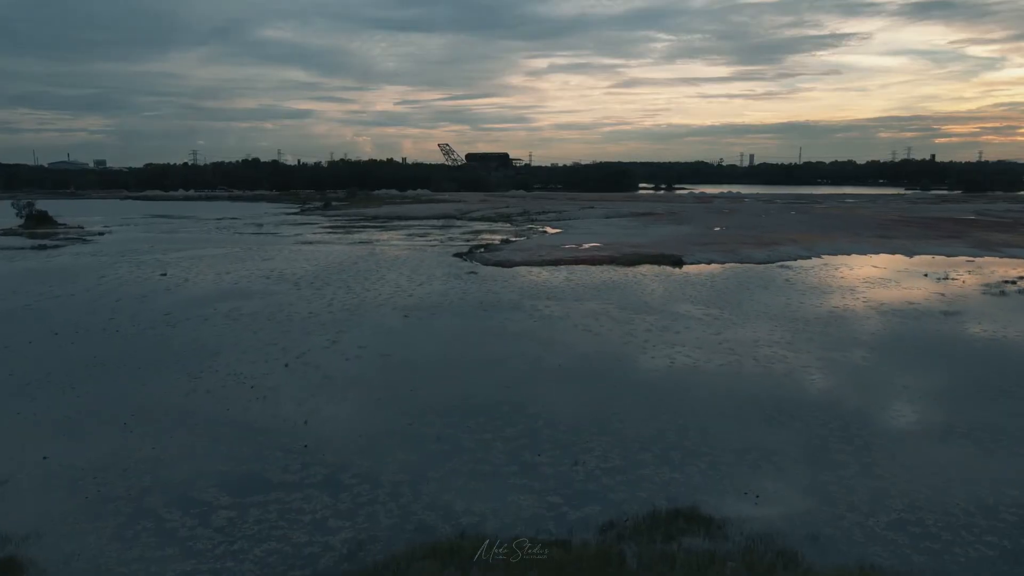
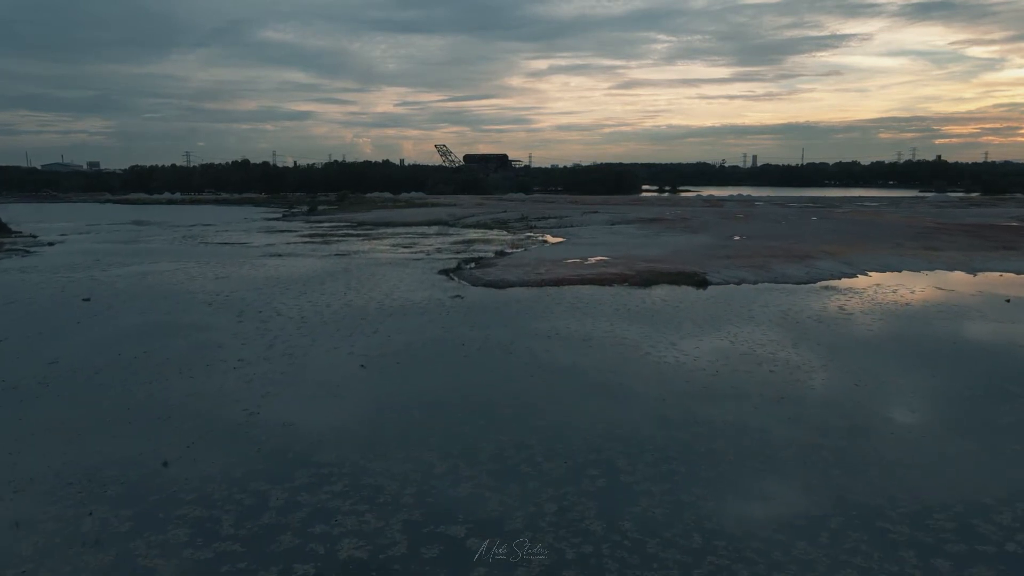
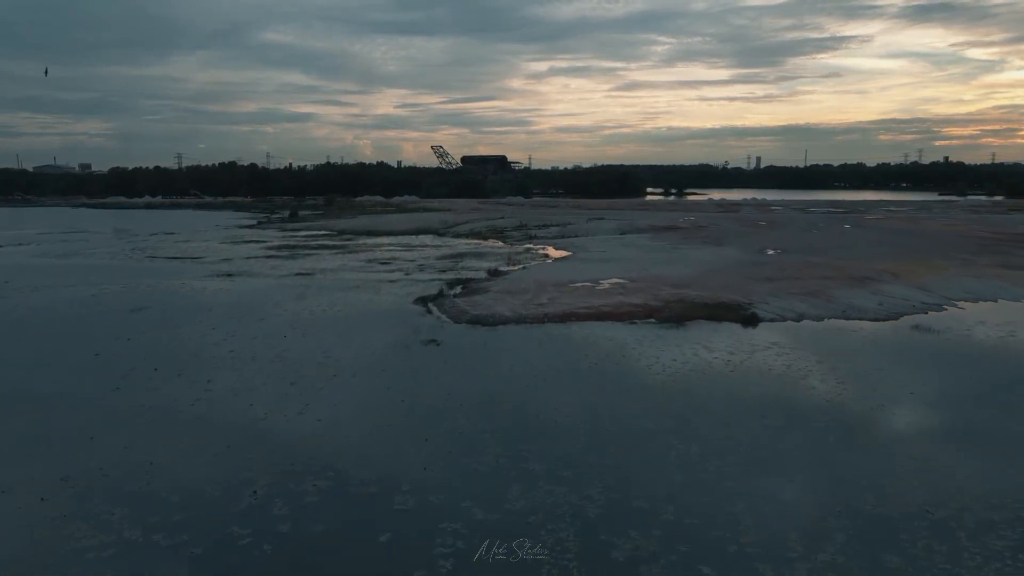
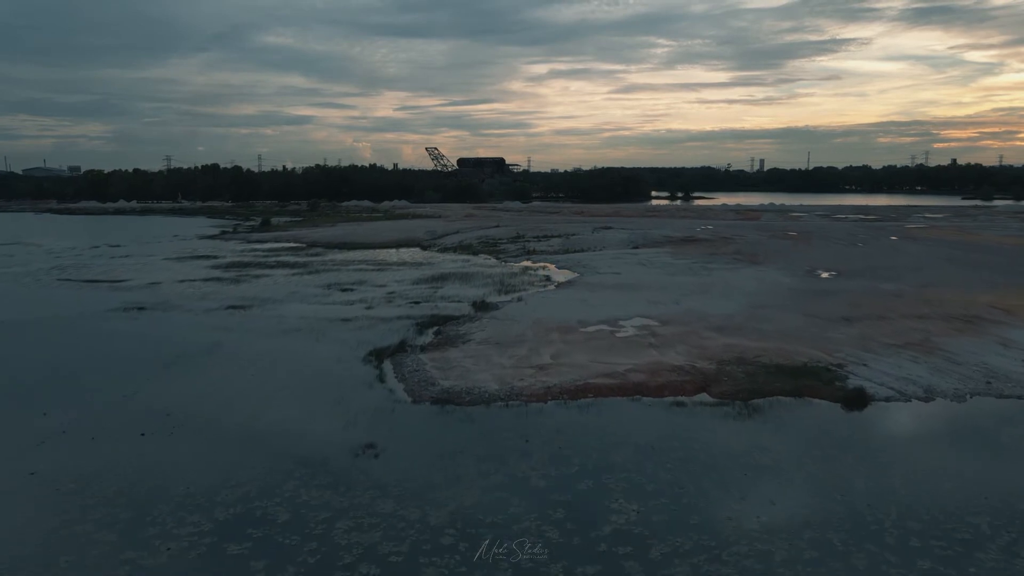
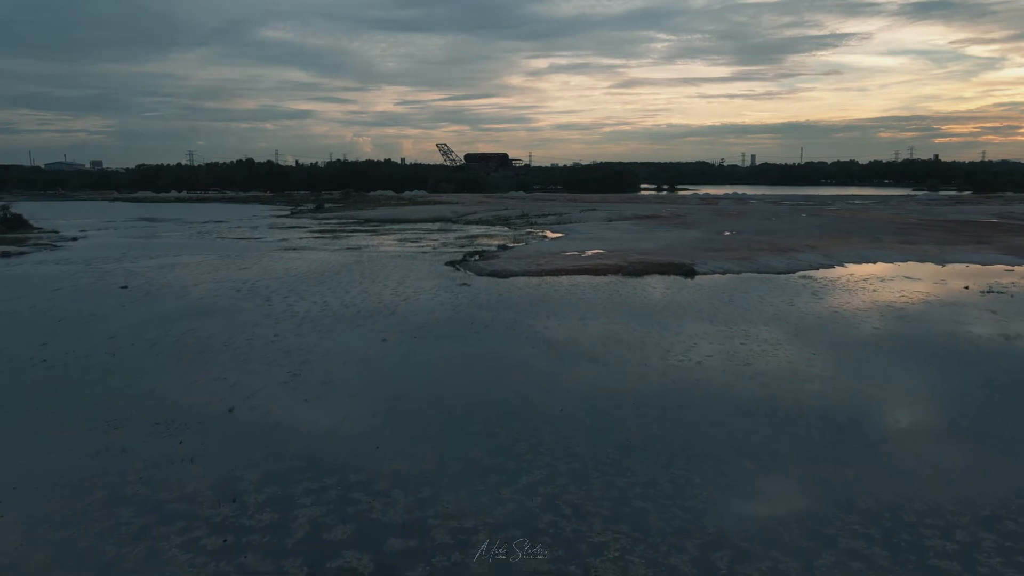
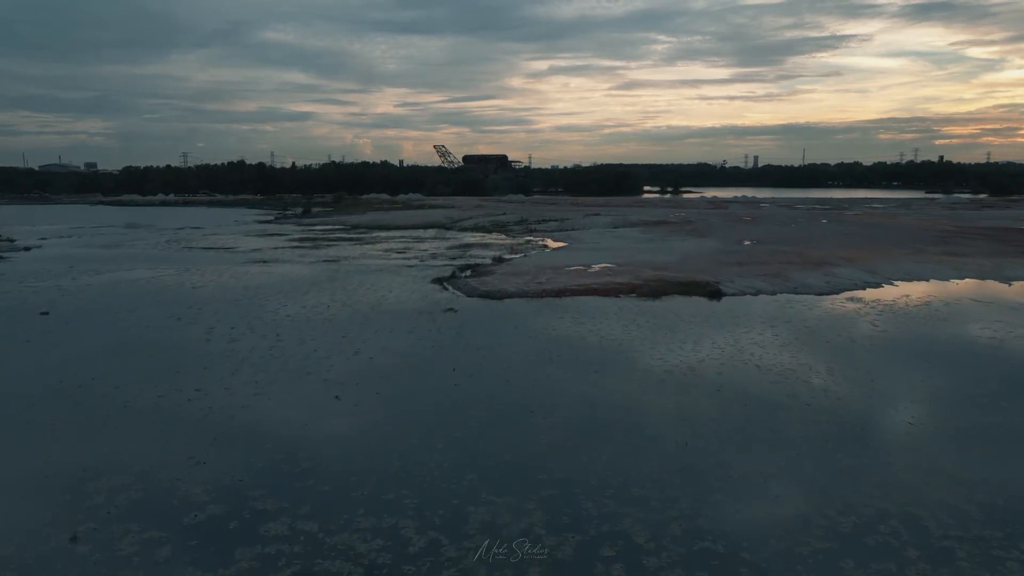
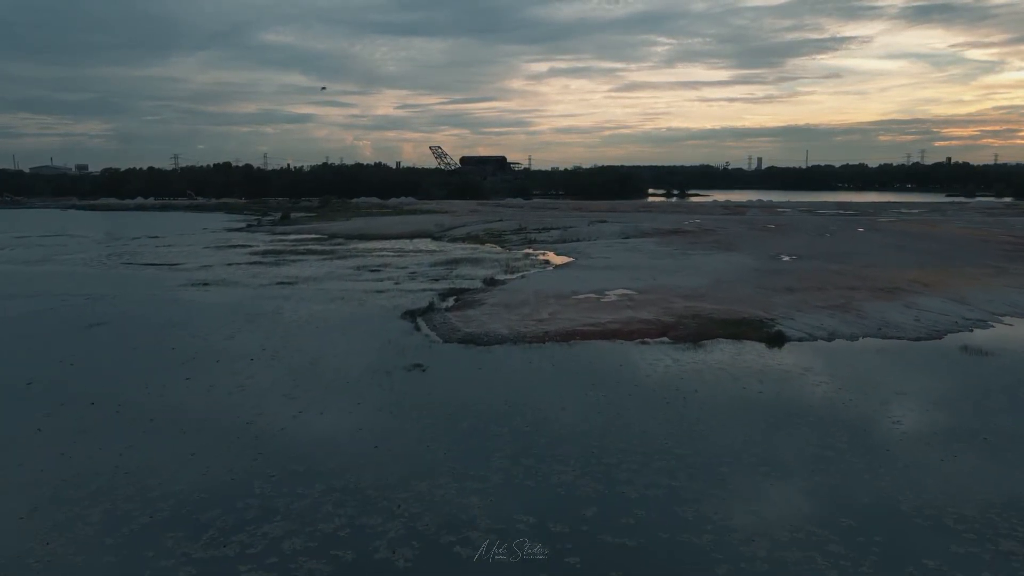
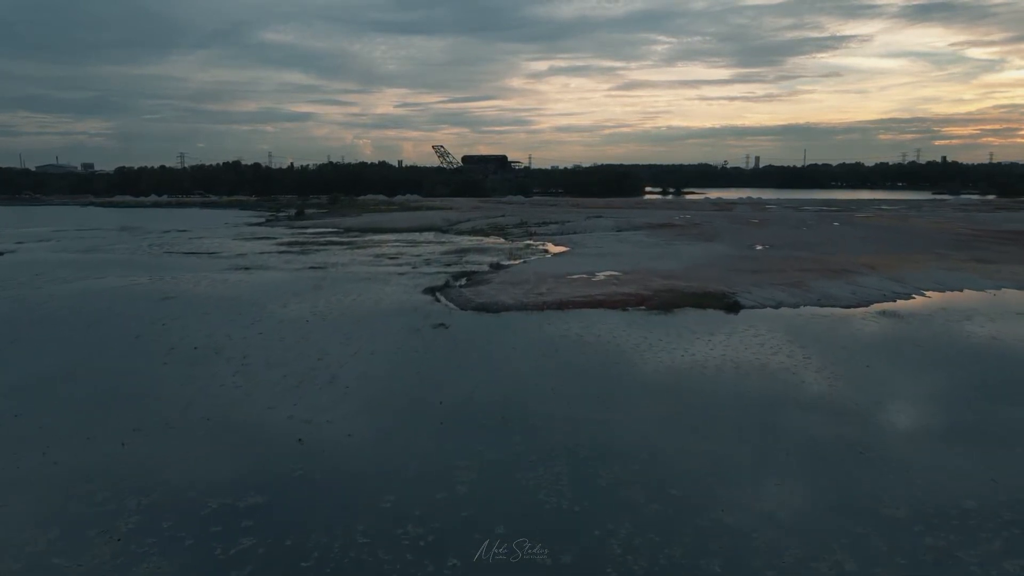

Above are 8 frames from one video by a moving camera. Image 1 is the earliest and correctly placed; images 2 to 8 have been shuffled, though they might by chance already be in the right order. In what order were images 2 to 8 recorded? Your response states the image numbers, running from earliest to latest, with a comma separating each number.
5, 2, 6, 8, 3, 7, 4
